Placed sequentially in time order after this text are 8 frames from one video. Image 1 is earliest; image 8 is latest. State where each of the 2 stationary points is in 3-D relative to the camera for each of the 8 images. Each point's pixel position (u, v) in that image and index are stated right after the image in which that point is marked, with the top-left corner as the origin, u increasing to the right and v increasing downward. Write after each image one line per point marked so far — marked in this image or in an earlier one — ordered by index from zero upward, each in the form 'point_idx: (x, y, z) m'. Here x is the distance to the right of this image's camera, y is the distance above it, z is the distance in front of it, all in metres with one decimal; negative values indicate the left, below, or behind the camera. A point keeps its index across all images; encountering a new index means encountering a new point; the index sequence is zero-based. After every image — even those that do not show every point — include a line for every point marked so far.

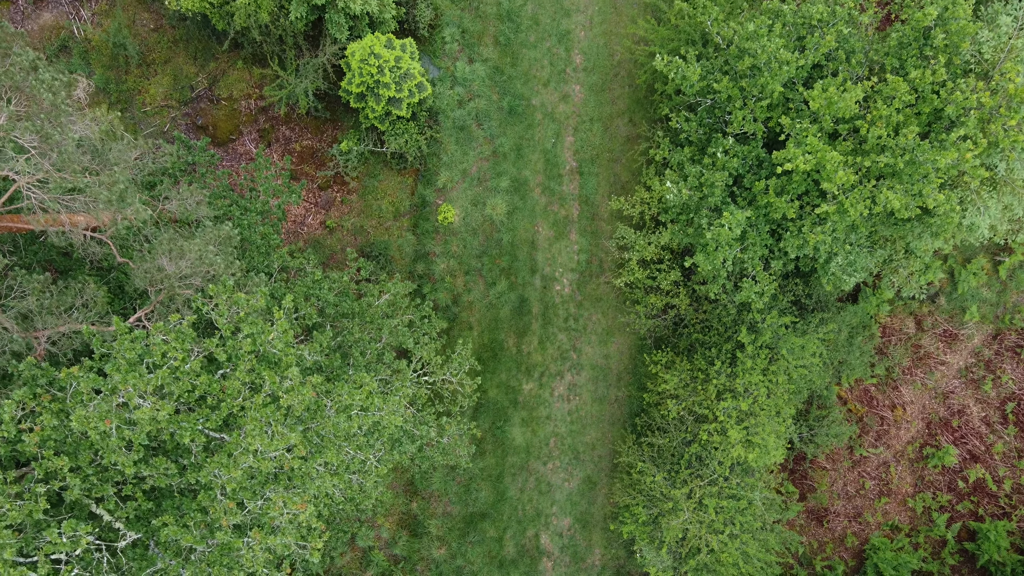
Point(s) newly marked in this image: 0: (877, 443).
0: (+8.1, -3.4, +18.6) m
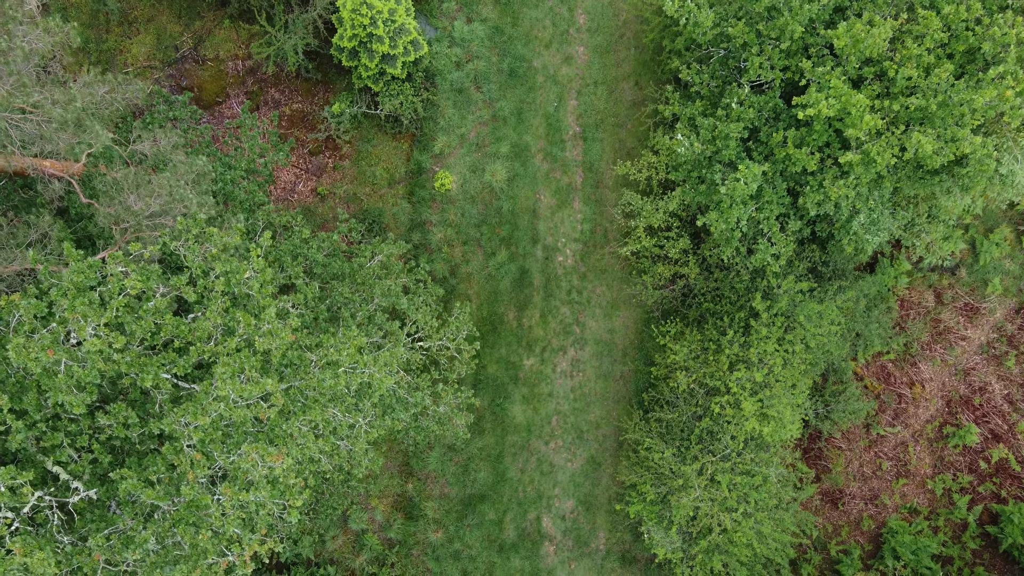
0: (+8.1, -2.8, +17.8) m
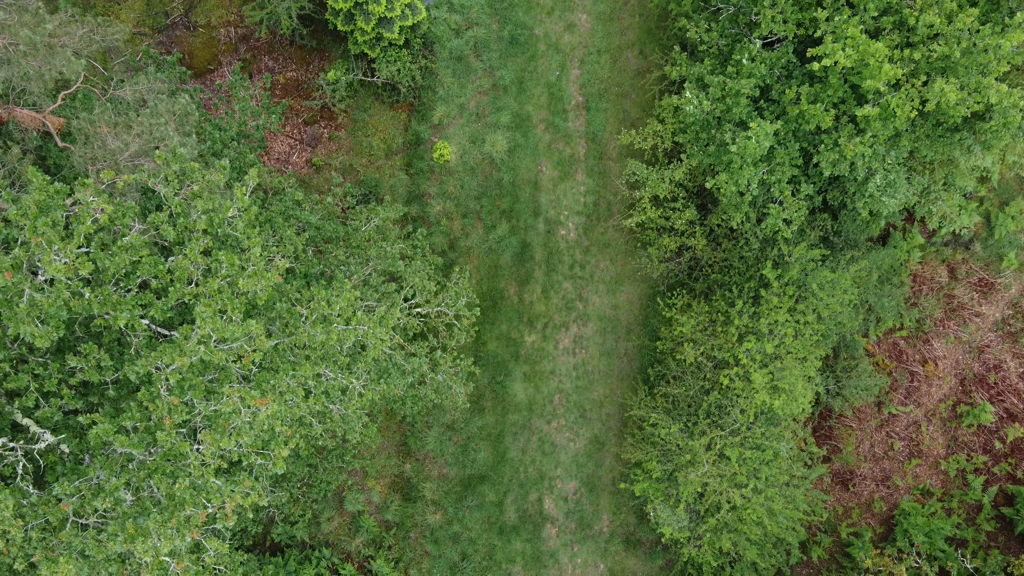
0: (+8.2, -2.3, +17.3) m
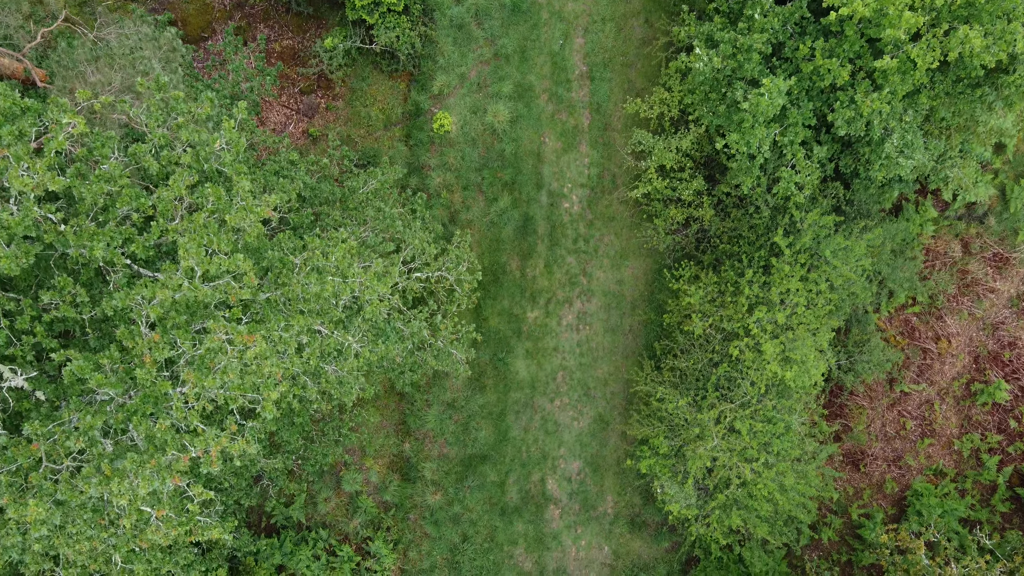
0: (+8.2, -1.8, +16.8) m
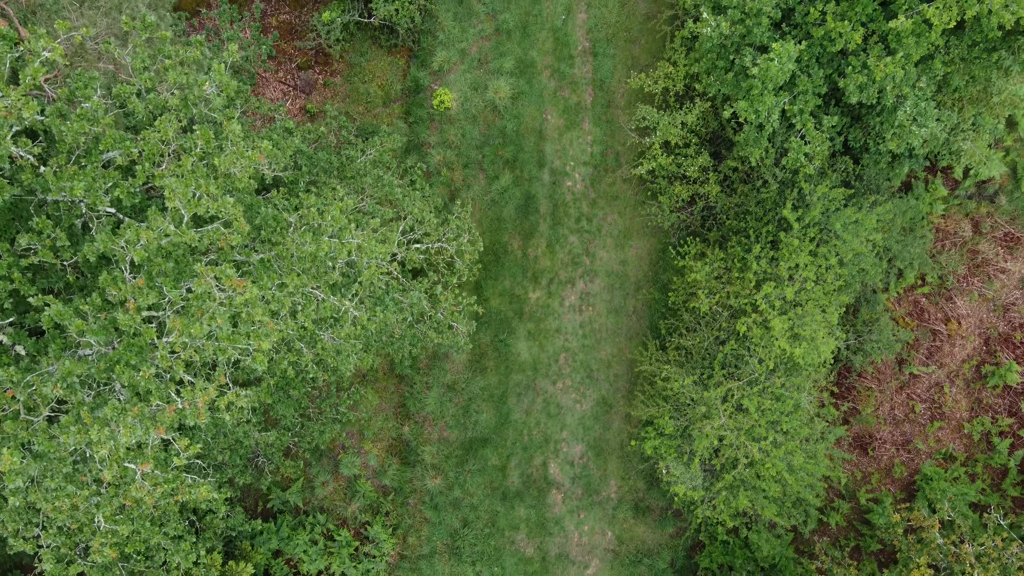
0: (+8.2, -1.4, +16.5) m
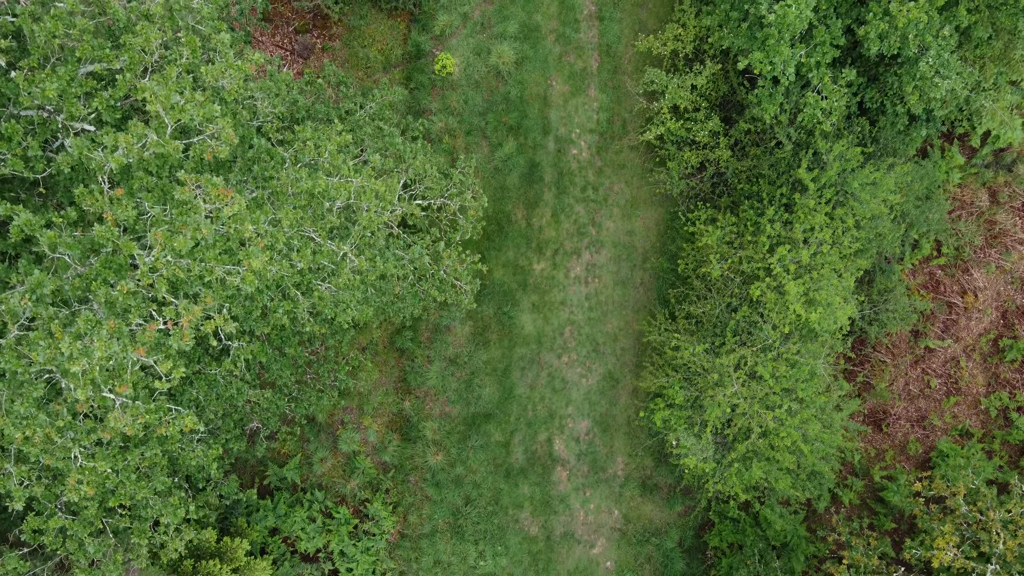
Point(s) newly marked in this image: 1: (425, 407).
0: (+8.3, -0.9, +16.0) m
1: (-1.6, -2.2, +15.6) m
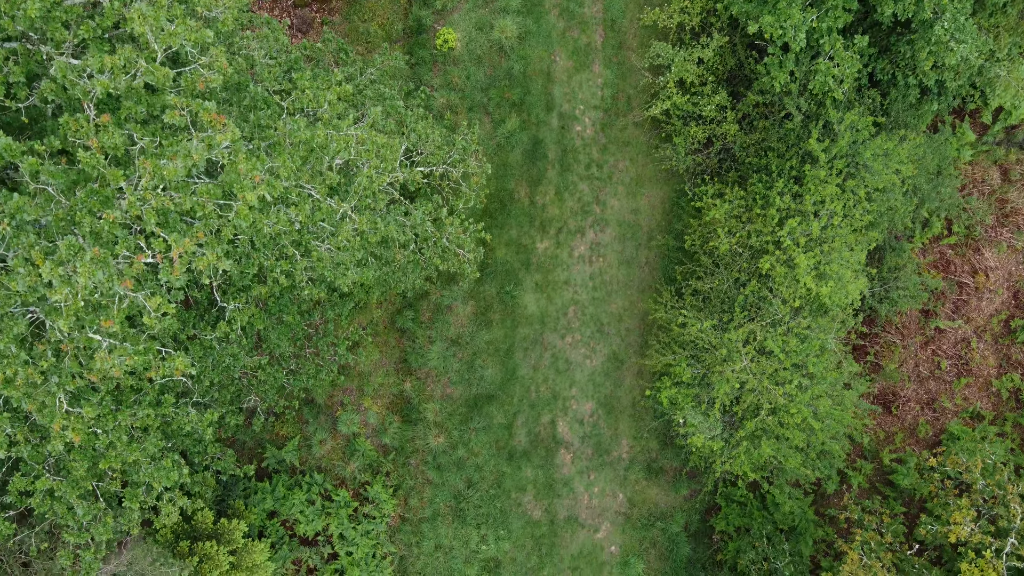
0: (+8.4, -0.5, +15.7) m
1: (-1.6, -1.8, +15.3) m
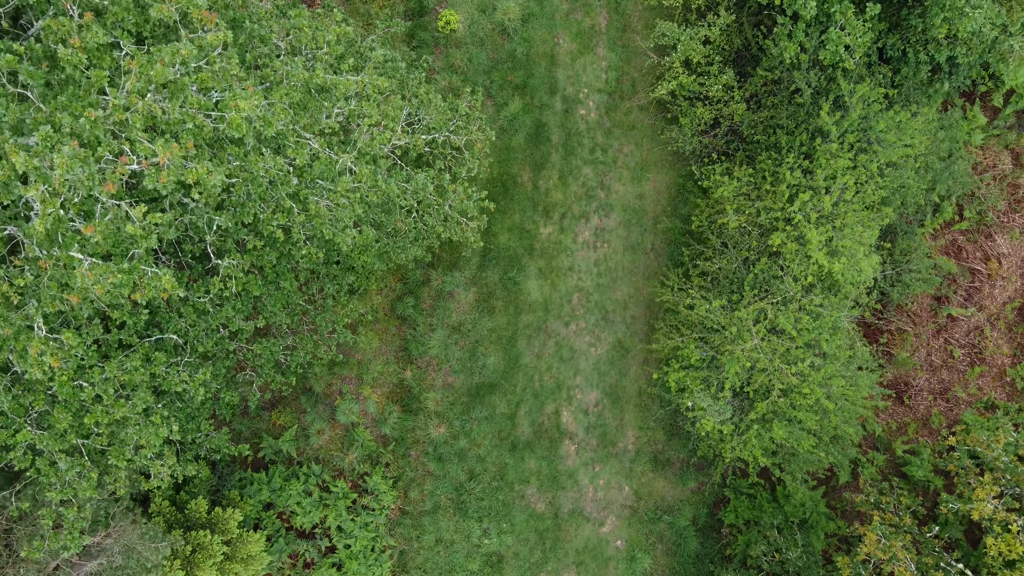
0: (+8.4, -0.3, +15.4) m
1: (-1.5, -1.6, +14.9) m
